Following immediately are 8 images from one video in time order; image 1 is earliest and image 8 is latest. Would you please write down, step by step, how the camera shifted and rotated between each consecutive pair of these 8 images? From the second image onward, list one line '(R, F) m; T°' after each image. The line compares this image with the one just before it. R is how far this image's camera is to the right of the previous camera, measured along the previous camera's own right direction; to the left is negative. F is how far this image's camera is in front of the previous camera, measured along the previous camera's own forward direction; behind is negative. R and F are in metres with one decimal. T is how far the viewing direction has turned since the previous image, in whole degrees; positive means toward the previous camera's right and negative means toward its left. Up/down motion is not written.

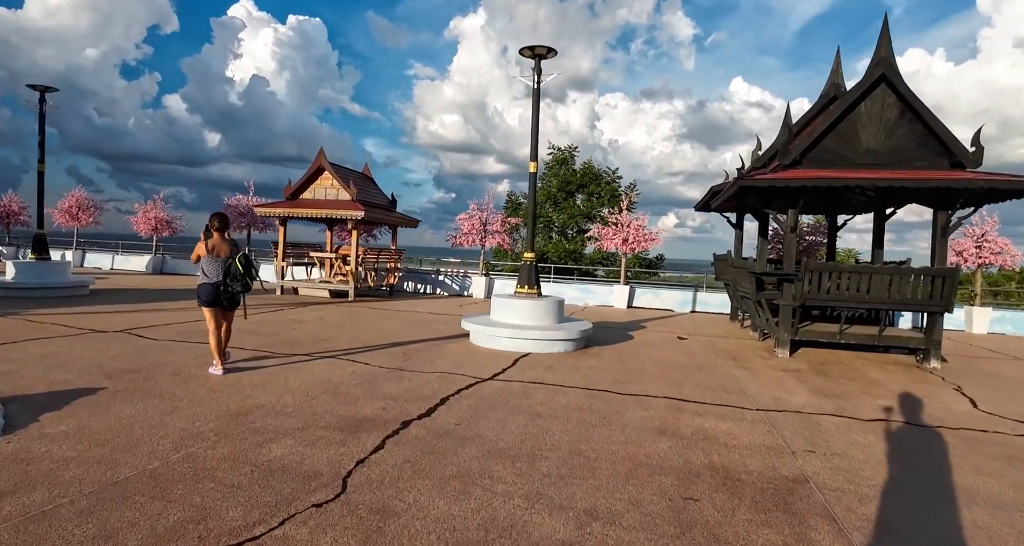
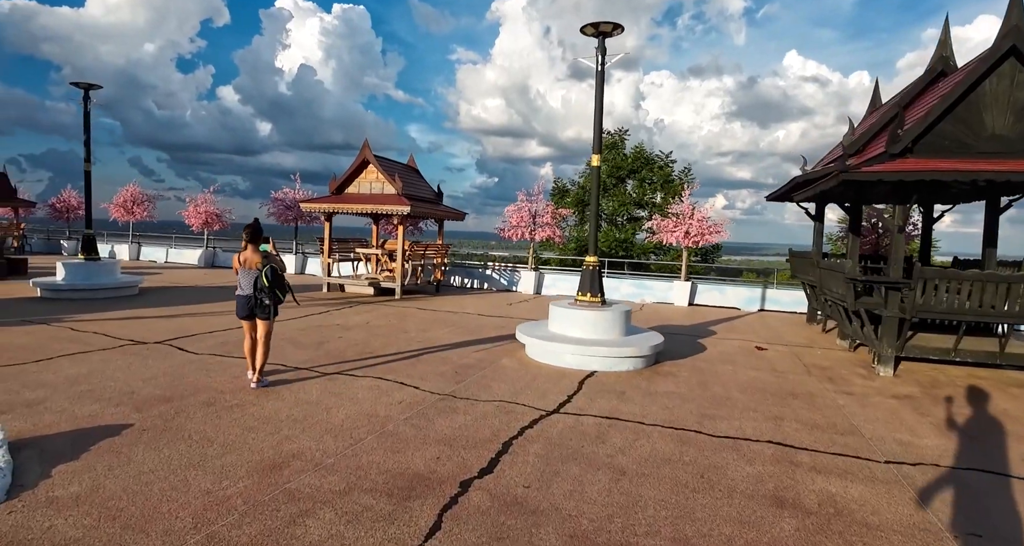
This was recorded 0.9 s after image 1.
(-0.2, +0.8) m; -4°
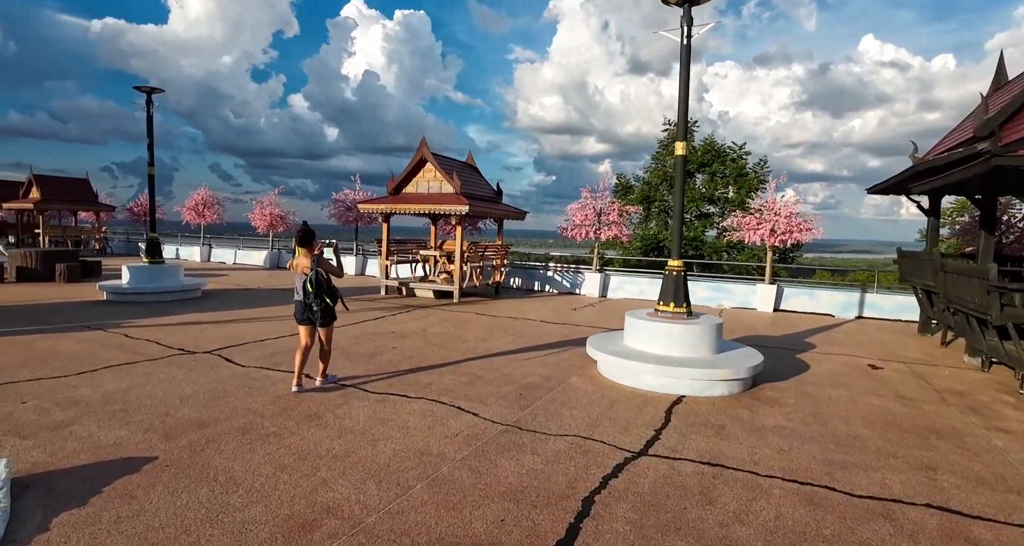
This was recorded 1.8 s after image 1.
(-0.2, +0.9) m; -6°
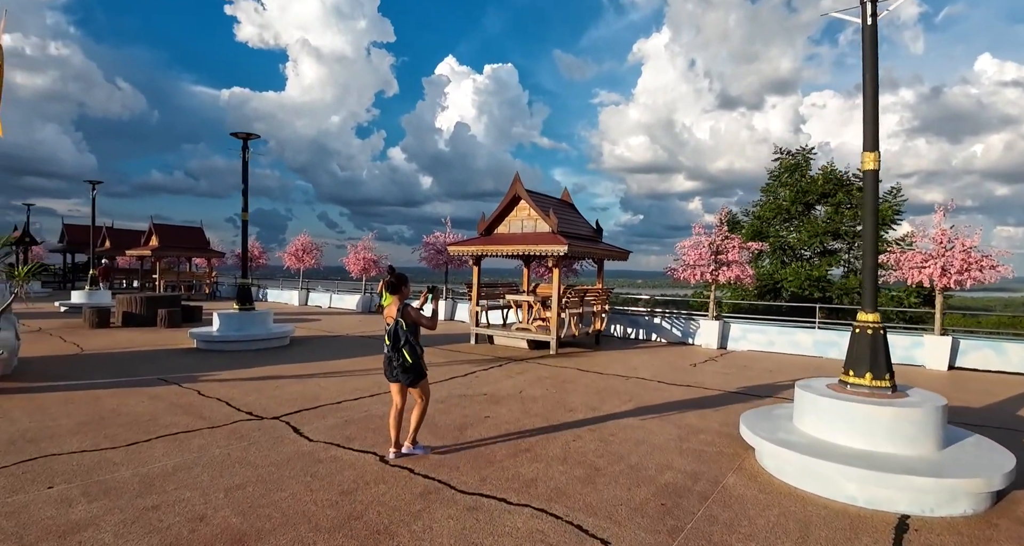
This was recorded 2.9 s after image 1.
(-0.4, +1.5) m; -9°
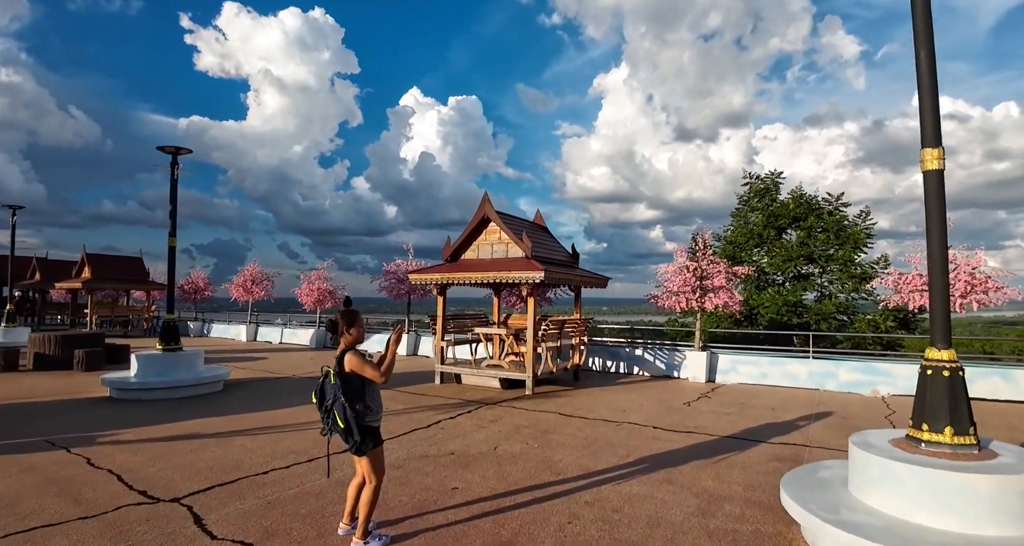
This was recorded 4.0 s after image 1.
(-0.1, +1.3) m; +3°
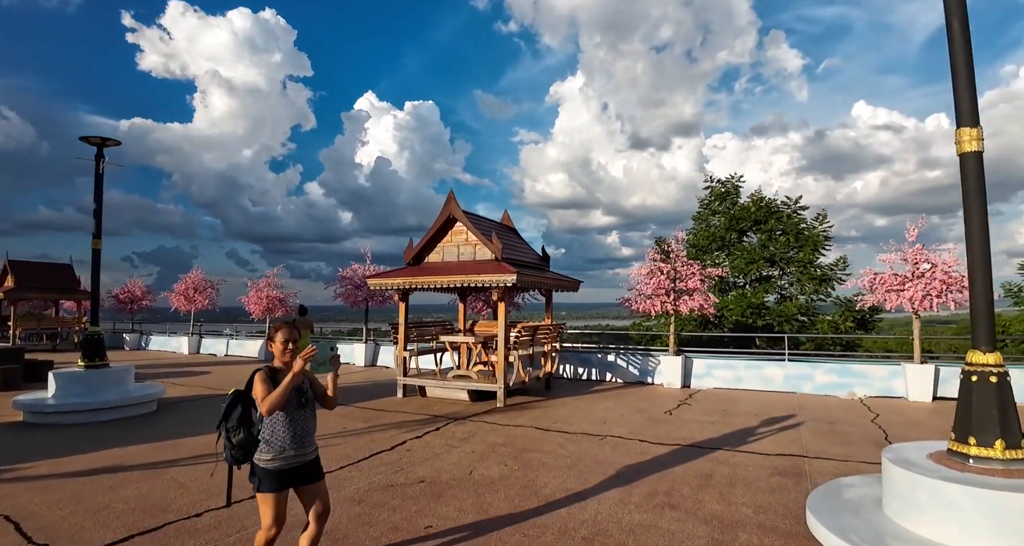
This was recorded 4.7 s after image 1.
(-0.2, +0.7) m; +4°
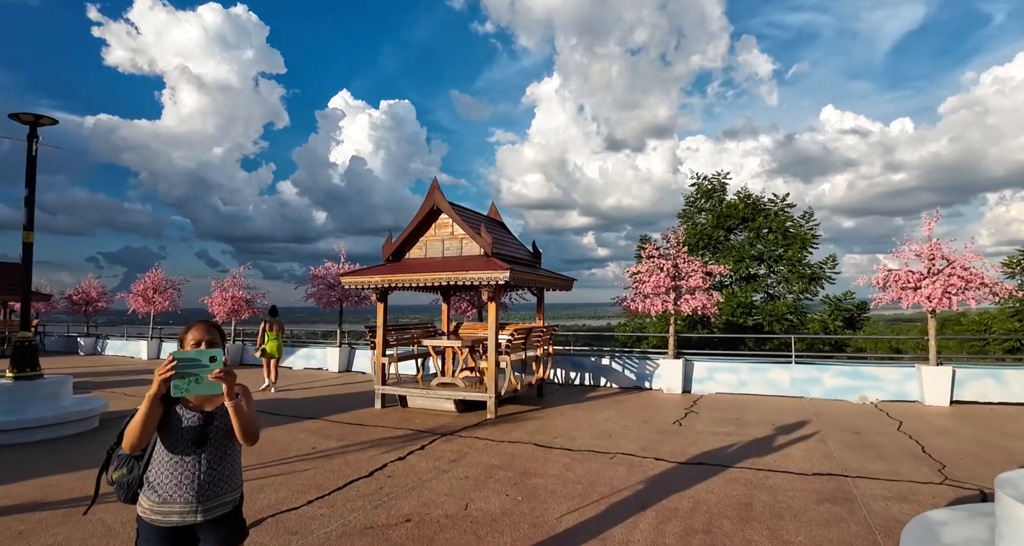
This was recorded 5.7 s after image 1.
(-0.2, +1.0) m; +2°
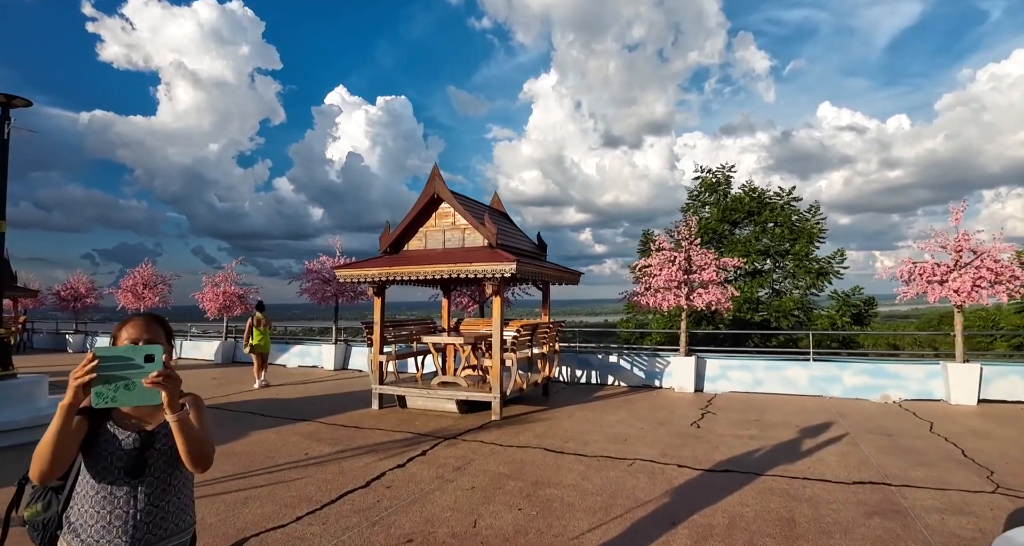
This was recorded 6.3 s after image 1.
(-0.1, +0.5) m; 0°
